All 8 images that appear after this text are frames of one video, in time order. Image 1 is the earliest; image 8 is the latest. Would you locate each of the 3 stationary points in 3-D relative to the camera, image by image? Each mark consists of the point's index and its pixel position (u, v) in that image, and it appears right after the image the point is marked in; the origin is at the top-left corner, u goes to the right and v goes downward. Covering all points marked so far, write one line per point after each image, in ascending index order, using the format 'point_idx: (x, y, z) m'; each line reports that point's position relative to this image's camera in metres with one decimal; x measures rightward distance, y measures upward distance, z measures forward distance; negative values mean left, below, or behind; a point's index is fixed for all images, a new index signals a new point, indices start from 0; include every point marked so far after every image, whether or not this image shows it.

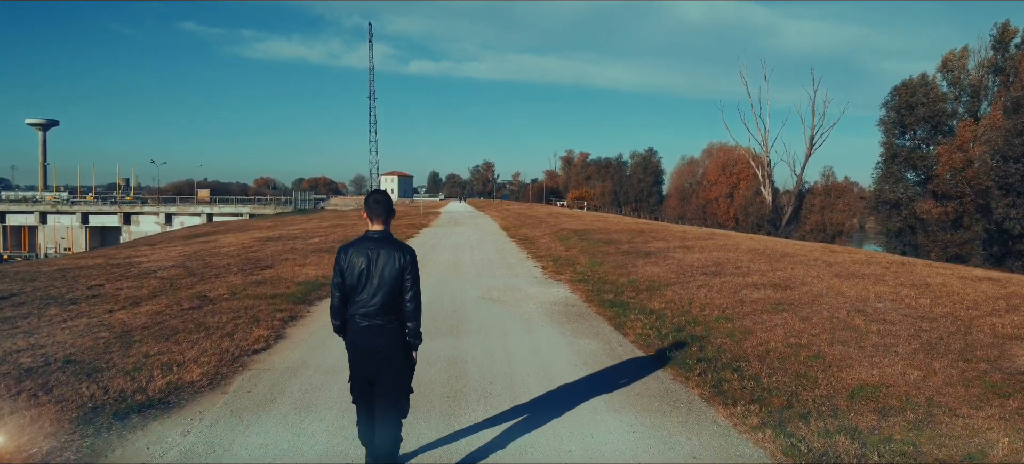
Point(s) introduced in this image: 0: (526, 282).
0: (+0.3, -1.1, +12.3) m
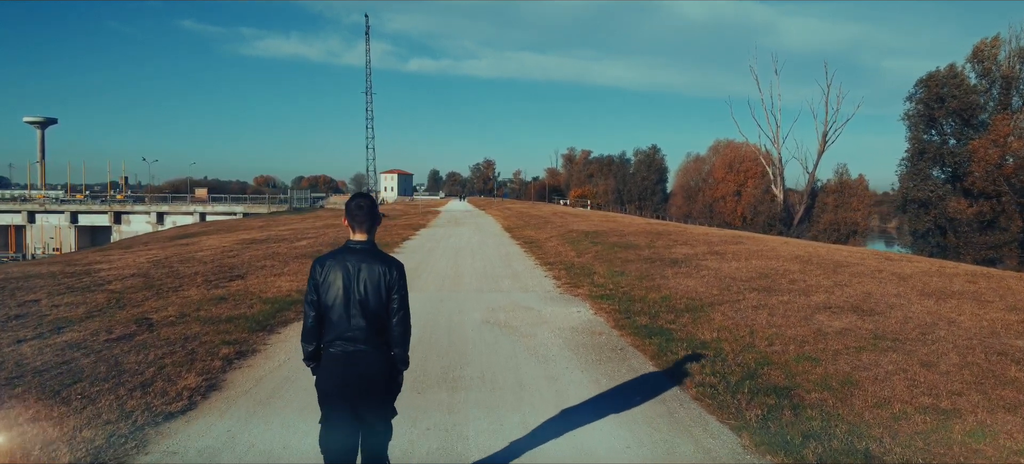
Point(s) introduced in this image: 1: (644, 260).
0: (+0.4, -1.2, +10.3) m
1: (+3.0, -0.7, +14.3) m
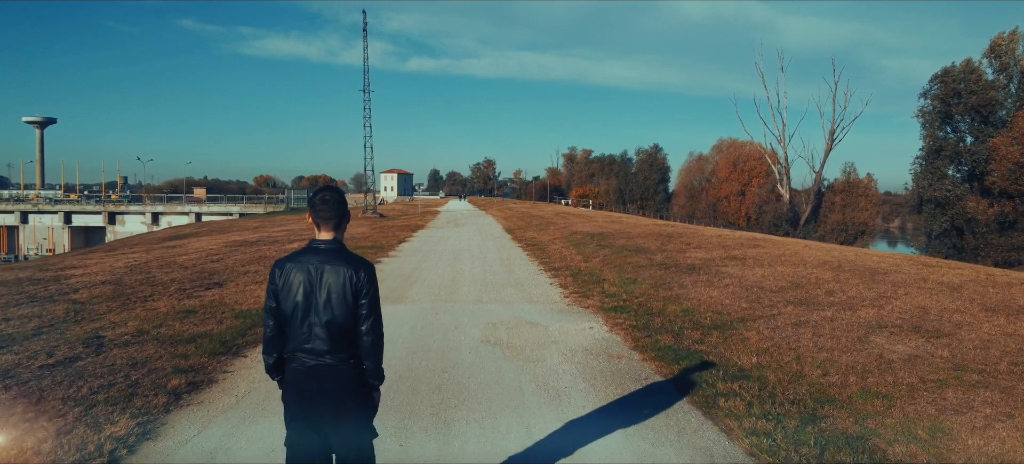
0: (+0.5, -1.2, +9.2) m
1: (+3.1, -0.7, +13.2) m
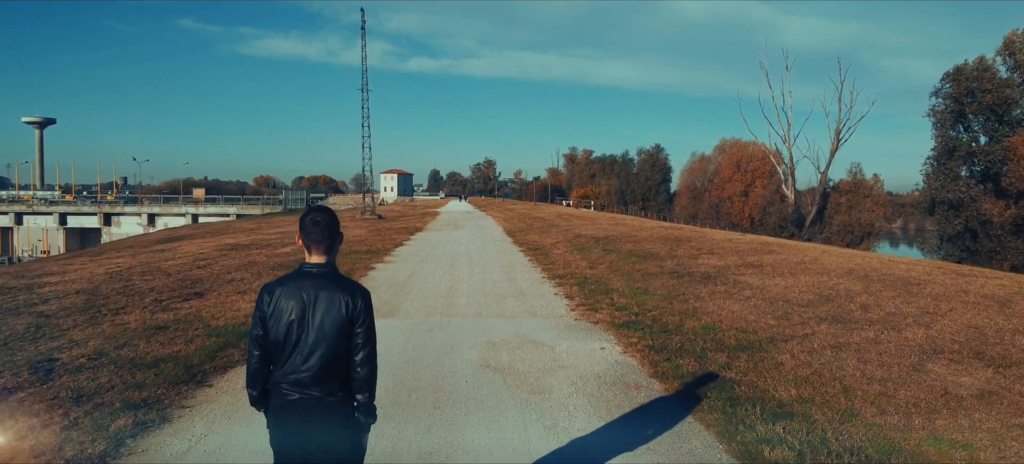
0: (+0.5, -1.4, +8.4) m
1: (+3.1, -0.8, +12.4) m
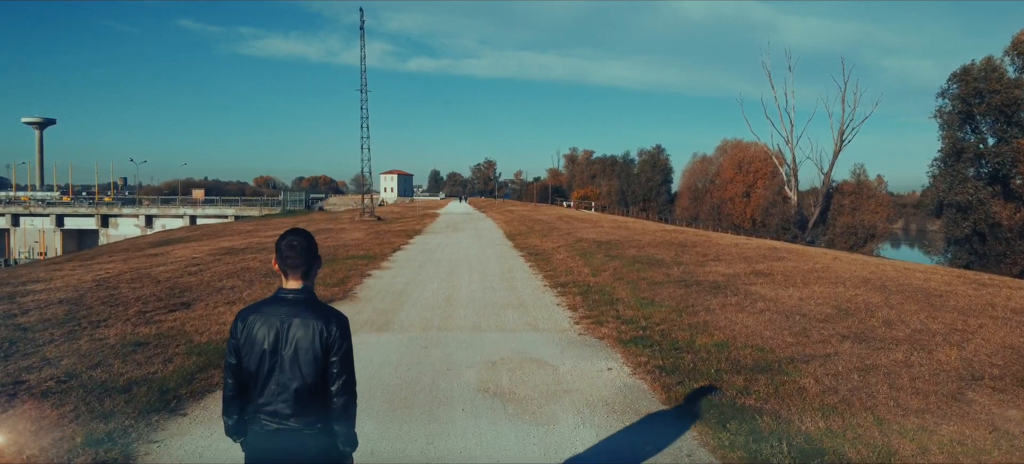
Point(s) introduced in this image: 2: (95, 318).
0: (+0.5, -1.5, +7.9) m
1: (+3.1, -1.0, +11.9) m
2: (-6.9, -1.4, +10.4) m
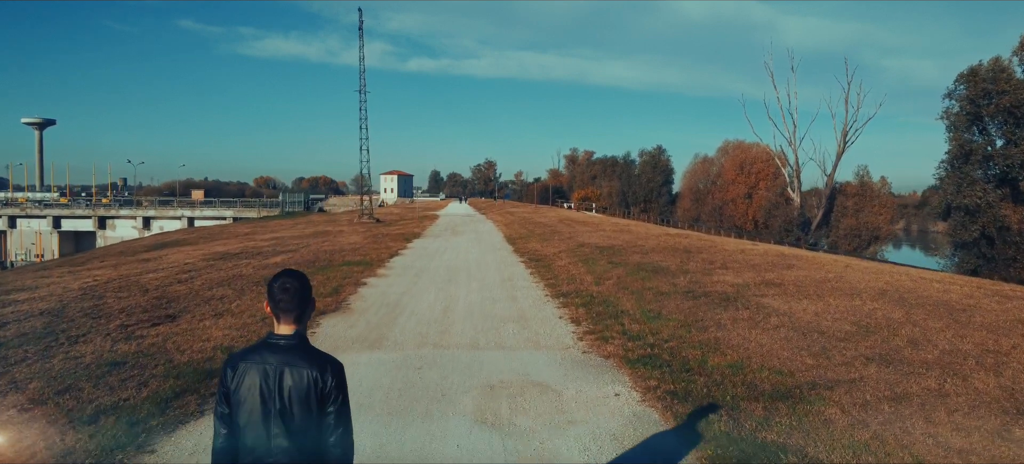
0: (+0.5, -1.6, +7.4) m
1: (+3.1, -1.1, +11.4) m
2: (-6.9, -1.6, +9.9) m
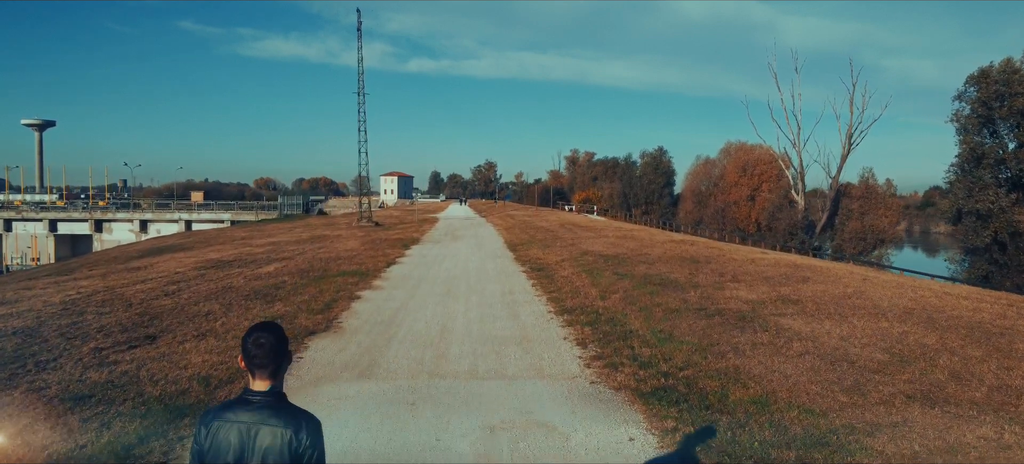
0: (+0.5, -1.9, +6.7) m
1: (+3.1, -1.4, +10.7) m
2: (-6.9, -1.8, +9.2) m
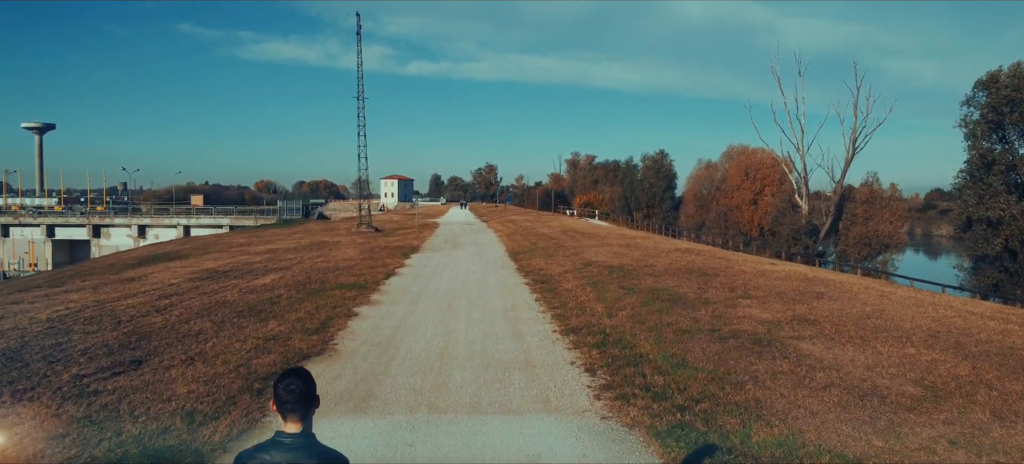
0: (+0.6, -2.2, +6.2) m
1: (+3.2, -1.7, +10.2) m
2: (-6.9, -2.1, +8.8) m
